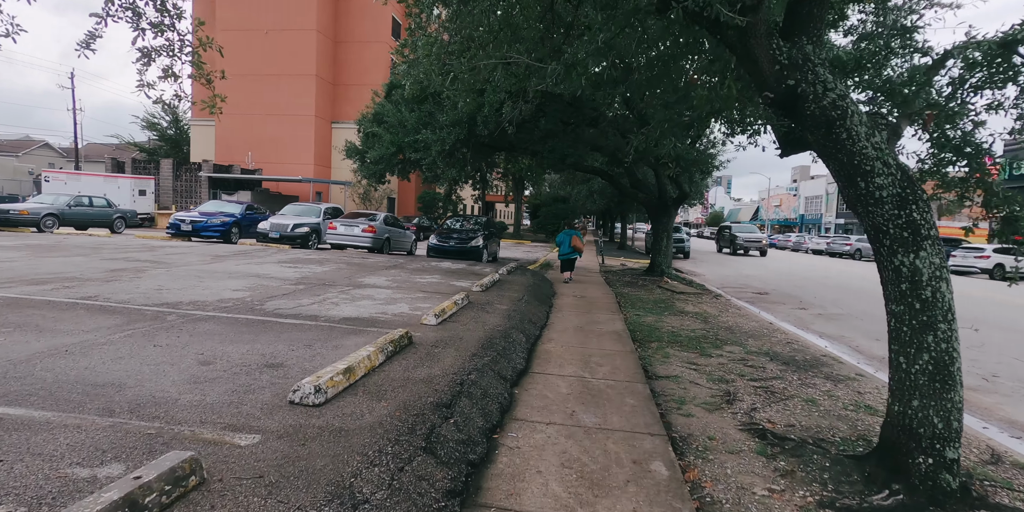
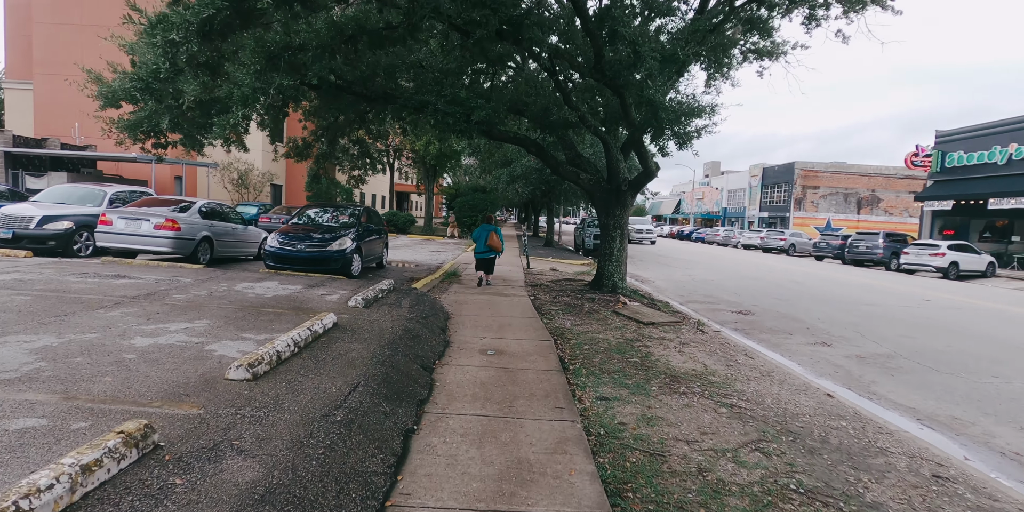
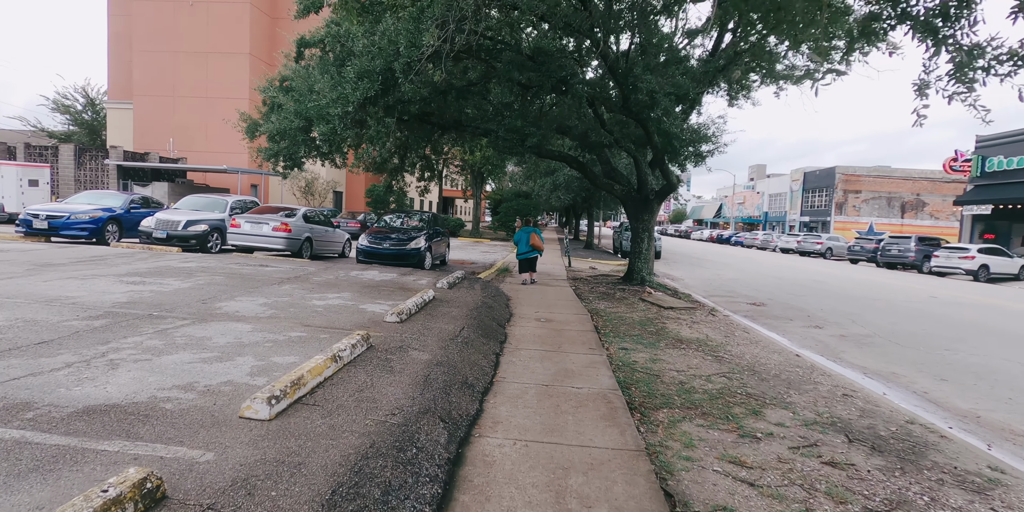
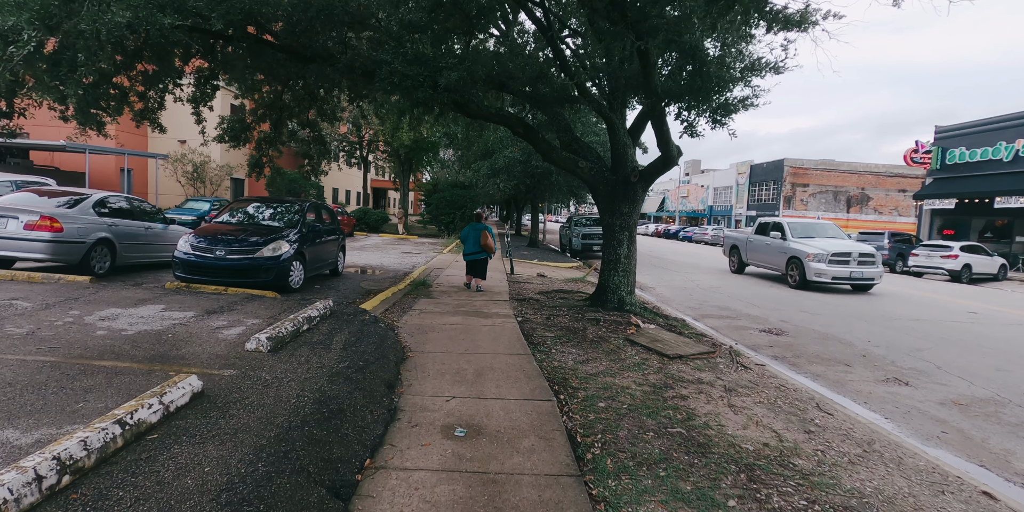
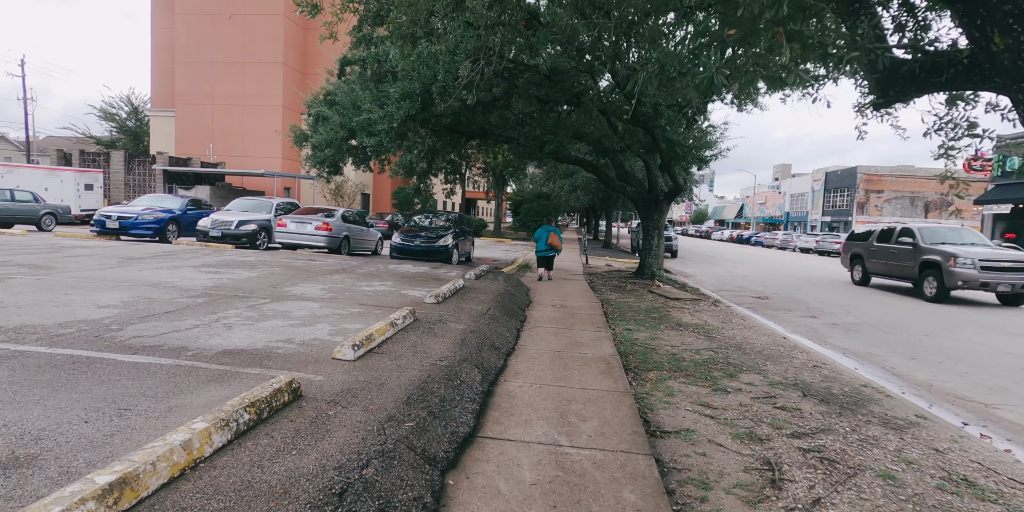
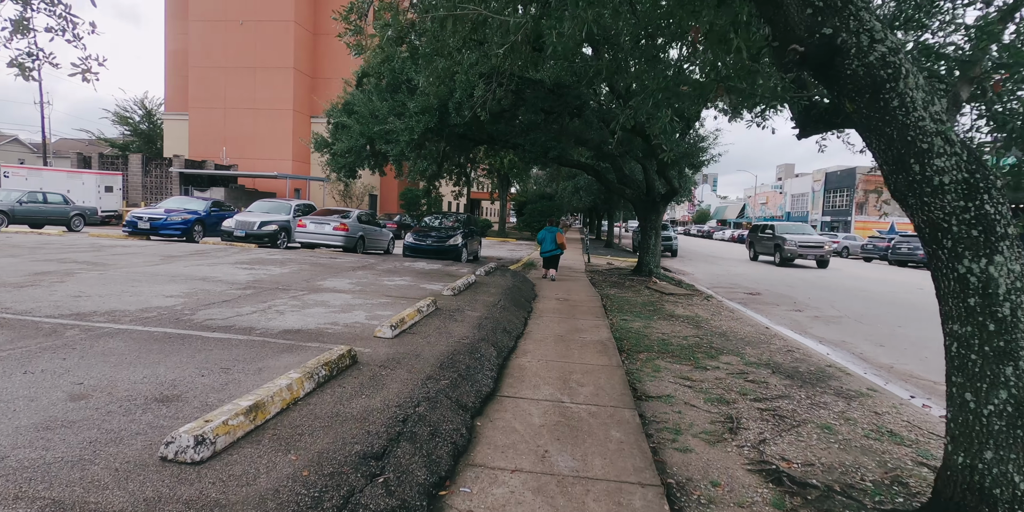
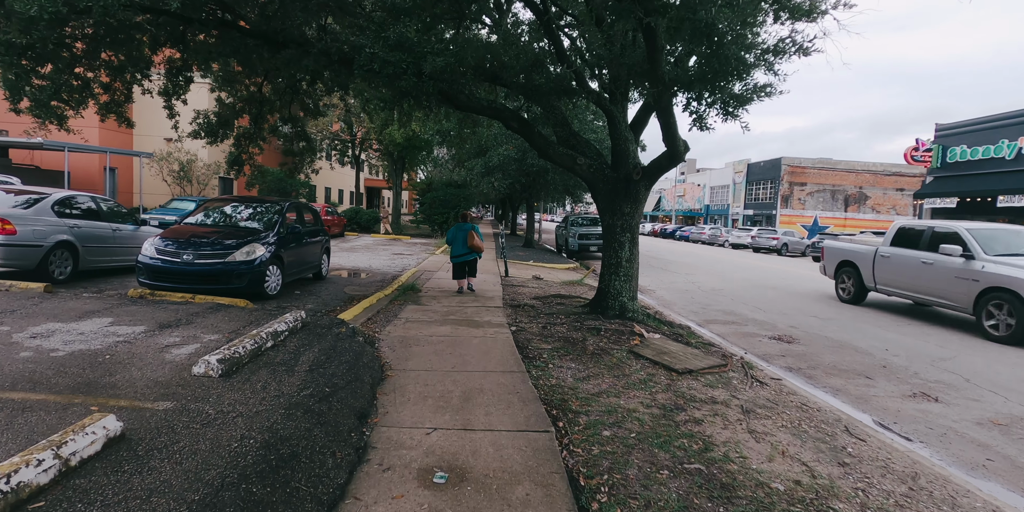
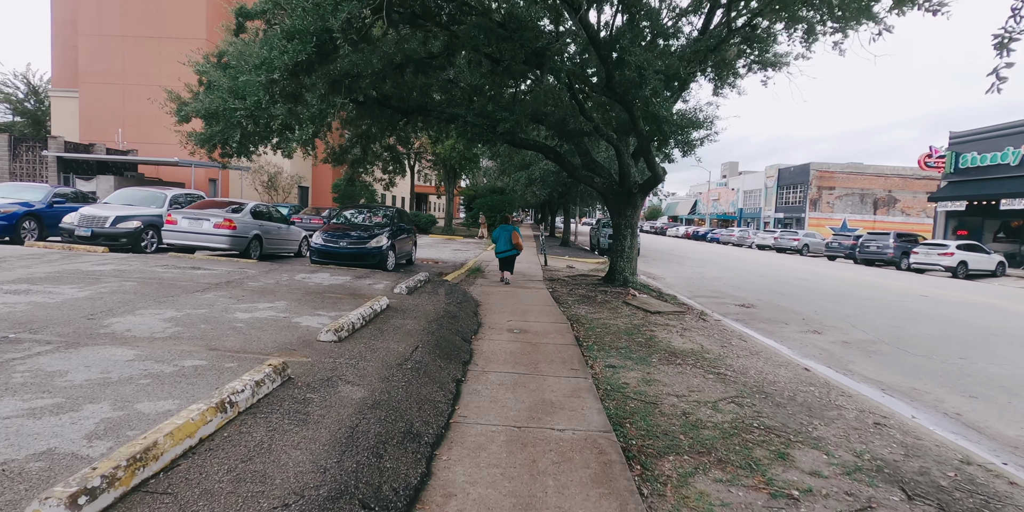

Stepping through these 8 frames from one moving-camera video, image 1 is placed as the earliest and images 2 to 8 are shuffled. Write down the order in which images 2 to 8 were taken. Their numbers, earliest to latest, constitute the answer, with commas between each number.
6, 5, 3, 8, 2, 4, 7
